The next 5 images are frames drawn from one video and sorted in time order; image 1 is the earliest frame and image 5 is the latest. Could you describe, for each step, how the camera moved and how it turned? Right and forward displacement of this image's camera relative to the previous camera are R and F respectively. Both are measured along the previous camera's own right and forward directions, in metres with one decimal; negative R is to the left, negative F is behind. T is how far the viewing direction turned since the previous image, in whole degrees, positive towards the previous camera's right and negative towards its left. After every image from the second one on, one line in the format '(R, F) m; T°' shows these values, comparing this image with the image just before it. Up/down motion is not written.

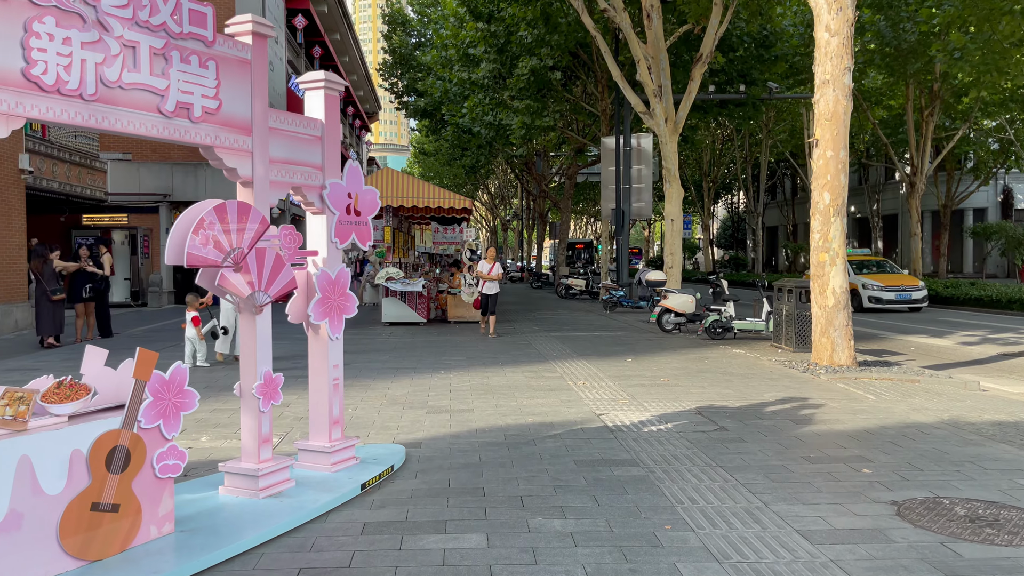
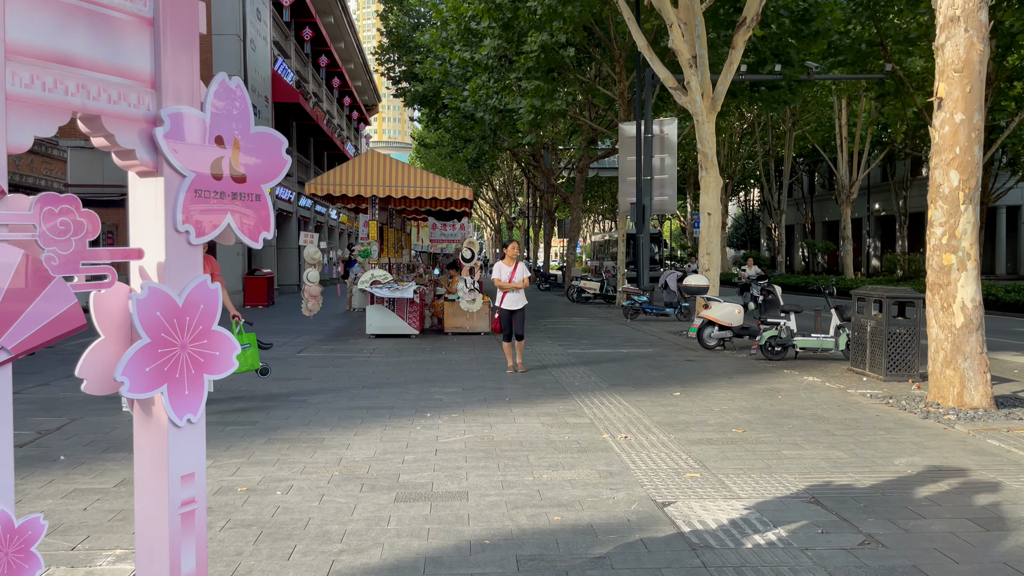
(-0.1, +2.6) m; 0°
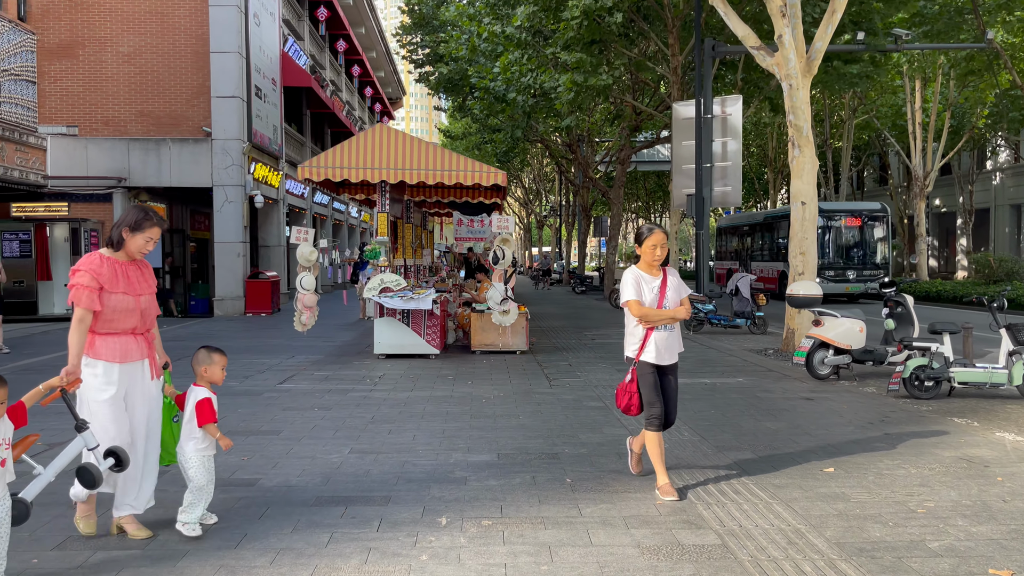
(-0.2, +2.9) m; -2°
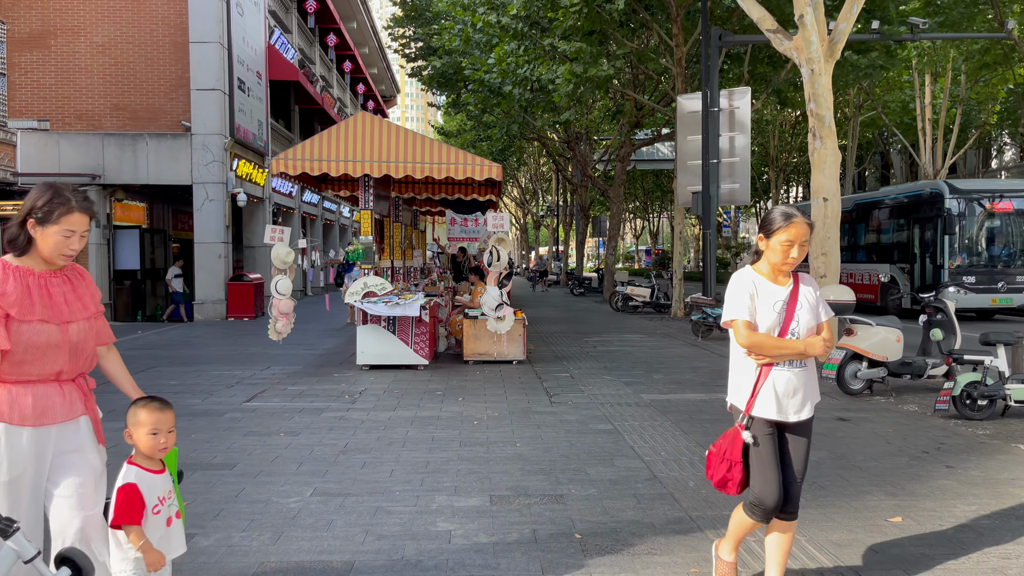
(0.0, +1.0) m; 0°
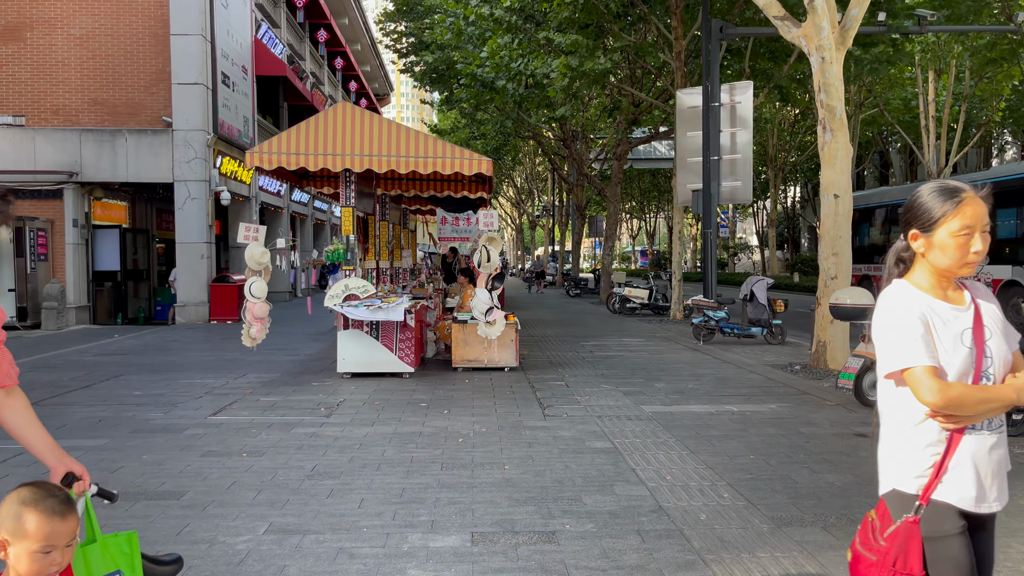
(+0.1, +0.7) m; 0°
